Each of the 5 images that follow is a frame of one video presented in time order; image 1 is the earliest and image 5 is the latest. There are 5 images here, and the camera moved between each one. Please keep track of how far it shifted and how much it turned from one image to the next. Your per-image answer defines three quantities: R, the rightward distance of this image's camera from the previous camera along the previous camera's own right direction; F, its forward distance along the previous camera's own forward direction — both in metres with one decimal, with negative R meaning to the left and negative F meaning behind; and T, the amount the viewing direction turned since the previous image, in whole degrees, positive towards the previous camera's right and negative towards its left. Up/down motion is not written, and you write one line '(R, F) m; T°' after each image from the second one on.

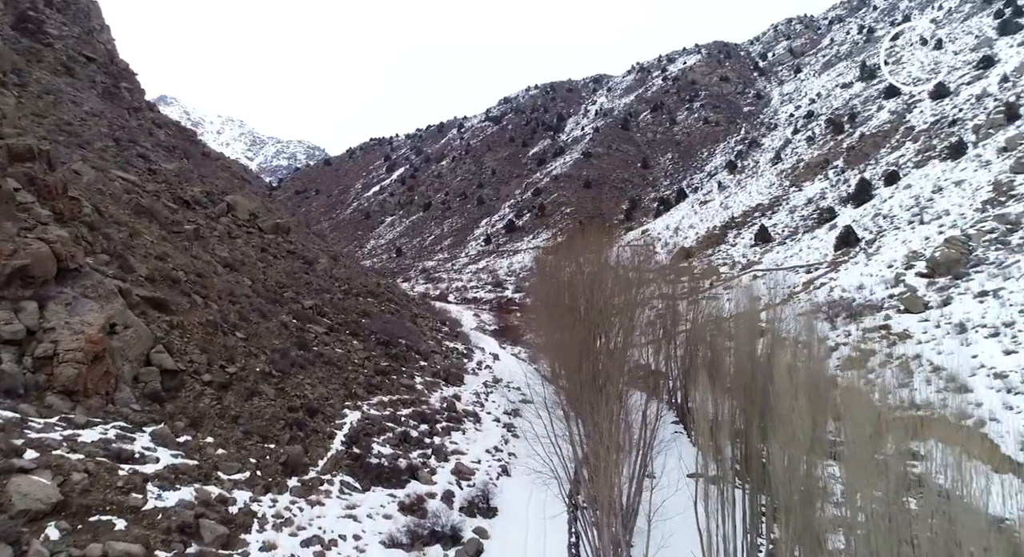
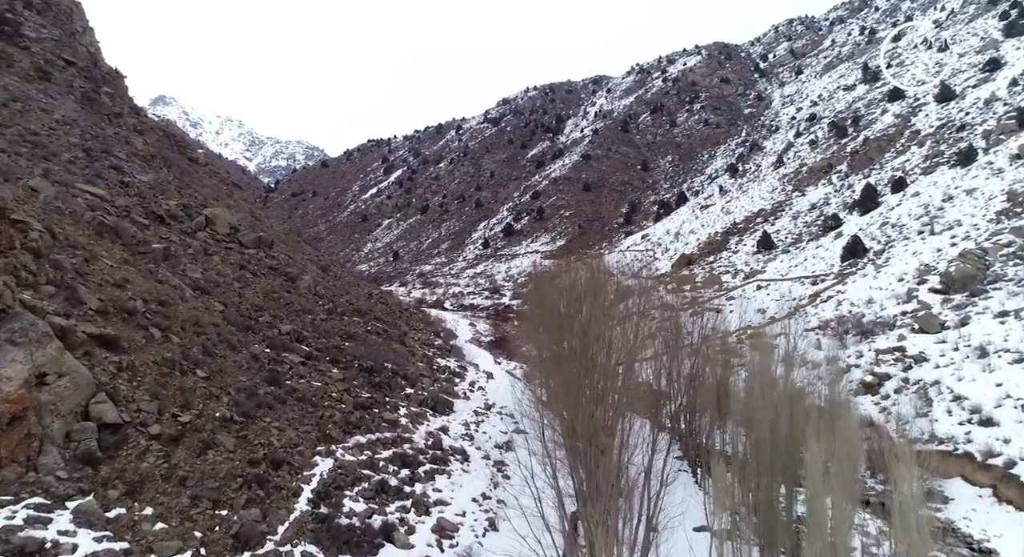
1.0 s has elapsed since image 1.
(+0.1, +0.7) m; 0°
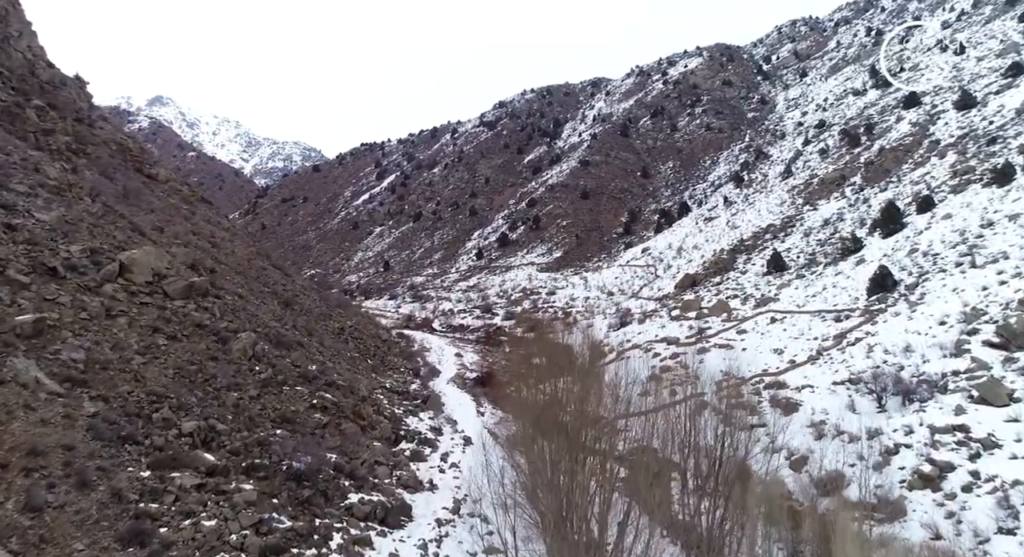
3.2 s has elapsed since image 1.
(+0.3, +2.1) m; 0°
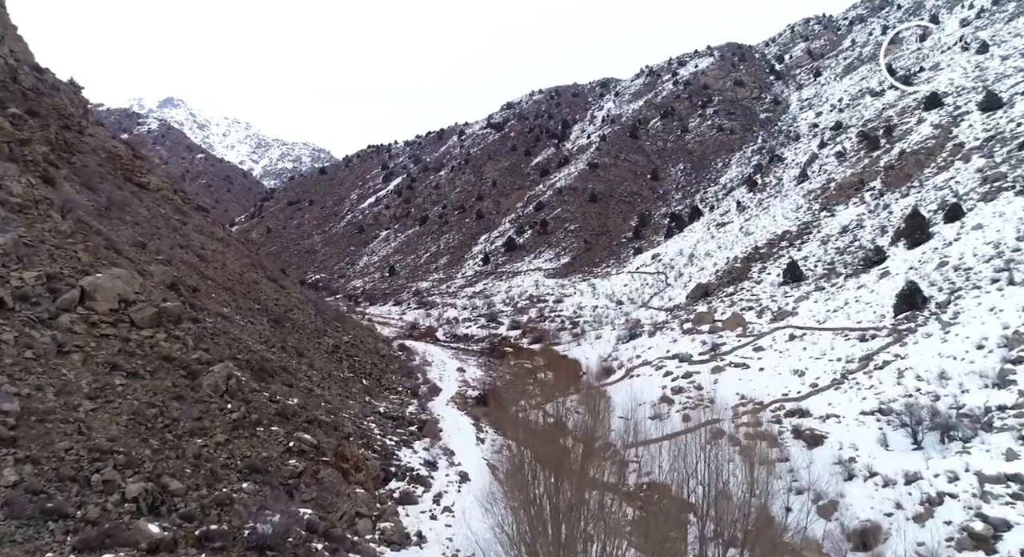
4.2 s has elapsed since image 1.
(+0.2, +1.0) m; -1°
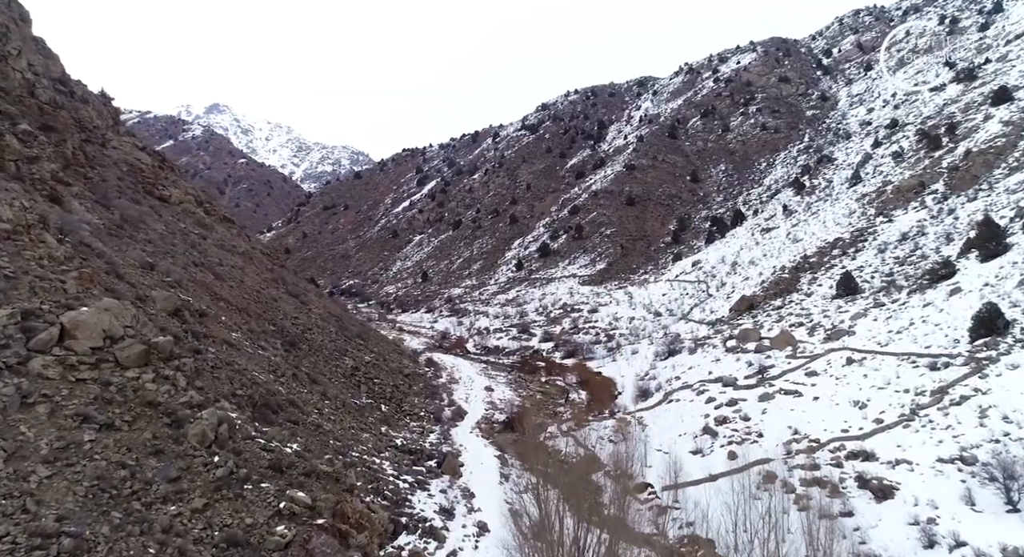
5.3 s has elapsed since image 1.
(+0.2, +1.2) m; -3°
